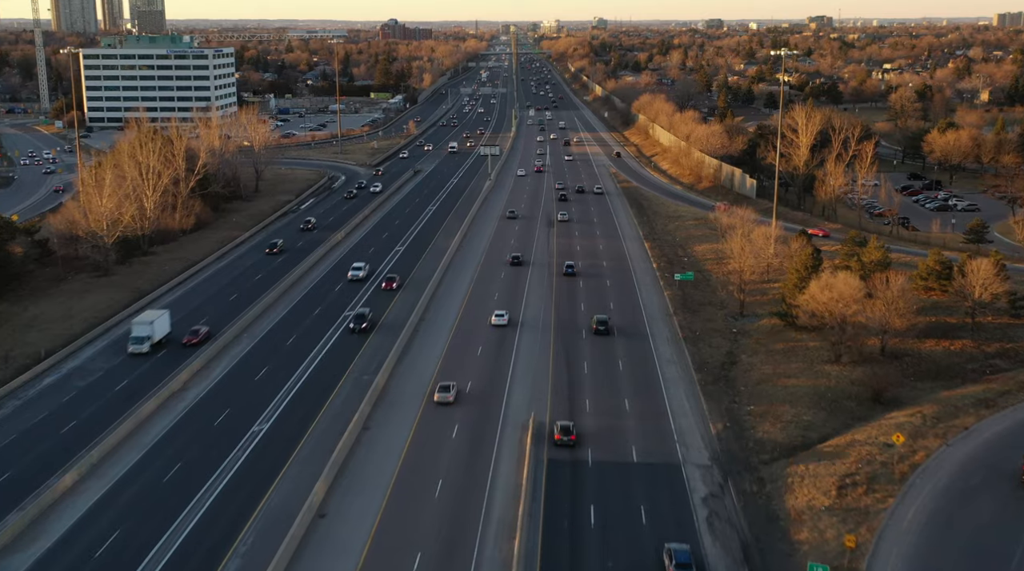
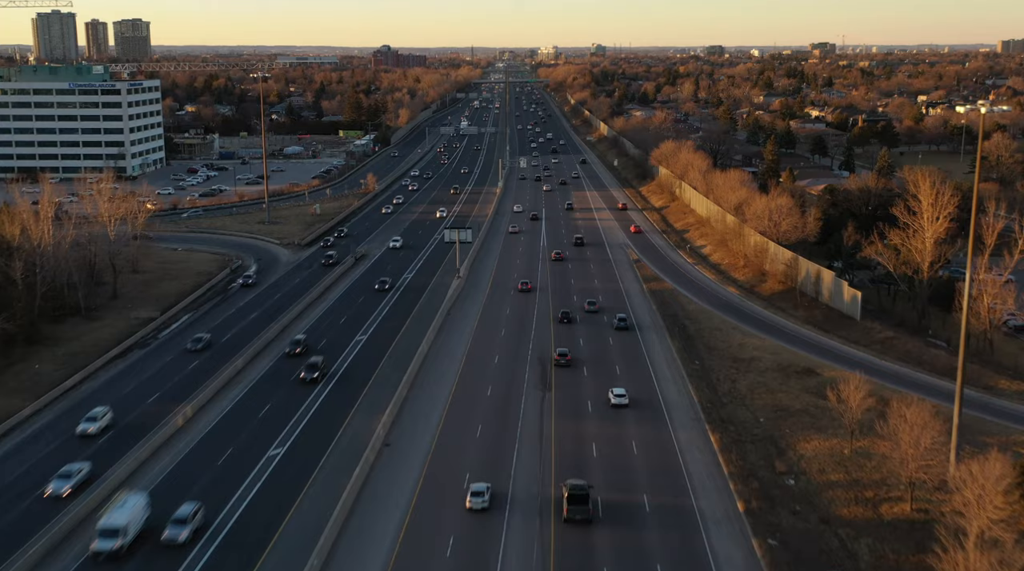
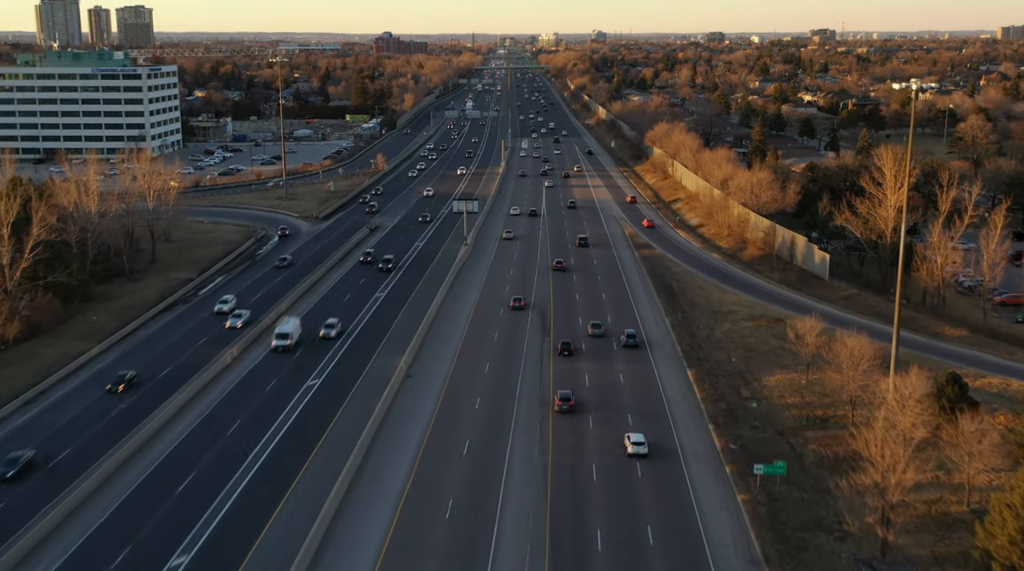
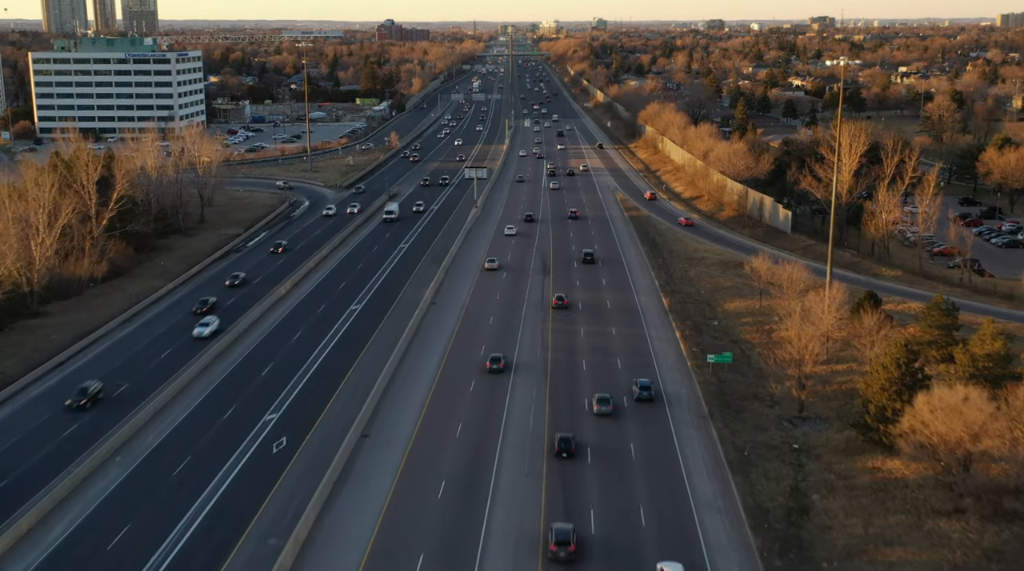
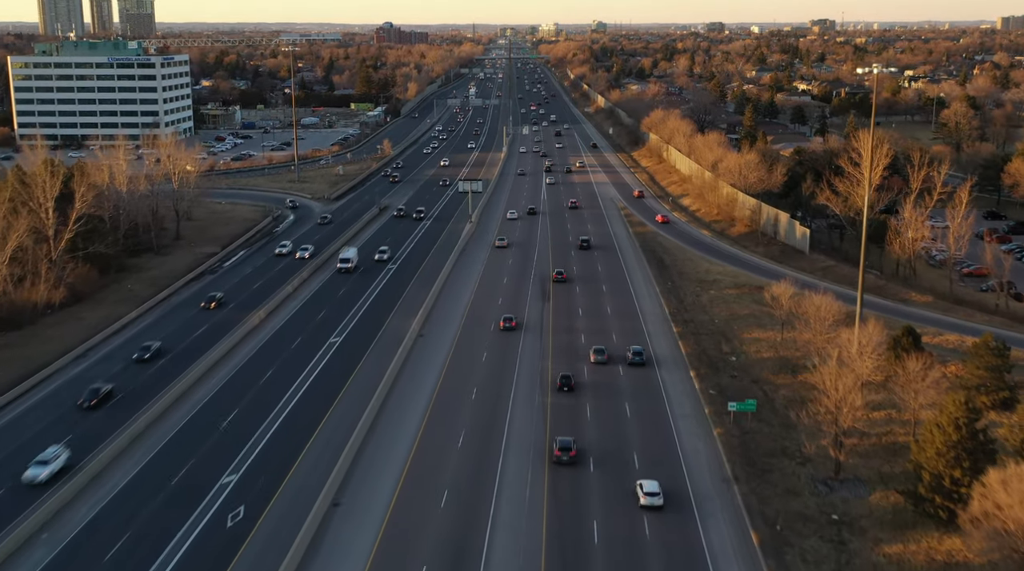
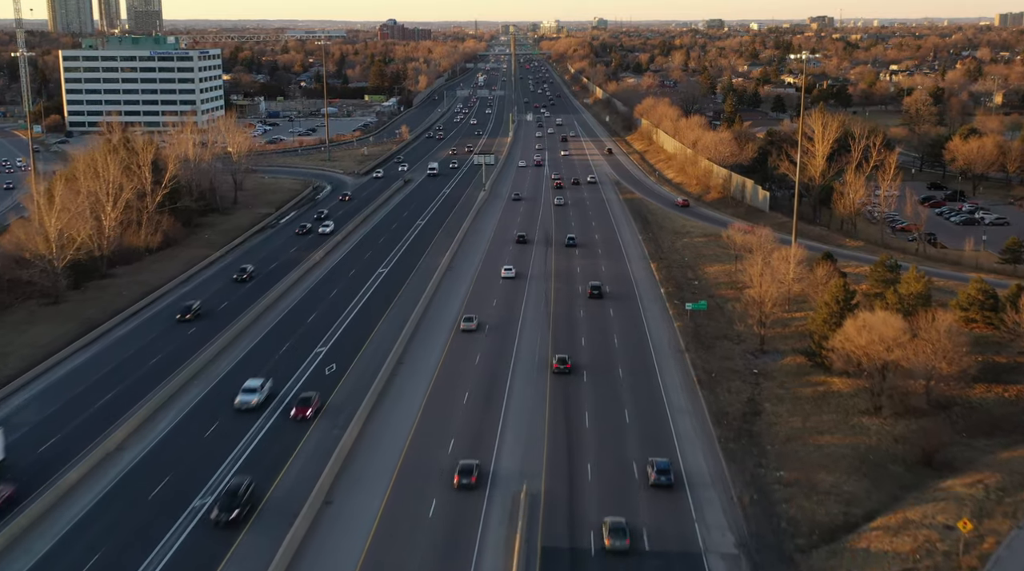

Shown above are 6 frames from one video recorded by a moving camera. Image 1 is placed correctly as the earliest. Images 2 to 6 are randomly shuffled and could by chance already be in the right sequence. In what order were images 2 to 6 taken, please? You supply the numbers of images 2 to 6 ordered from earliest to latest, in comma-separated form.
6, 4, 5, 3, 2
